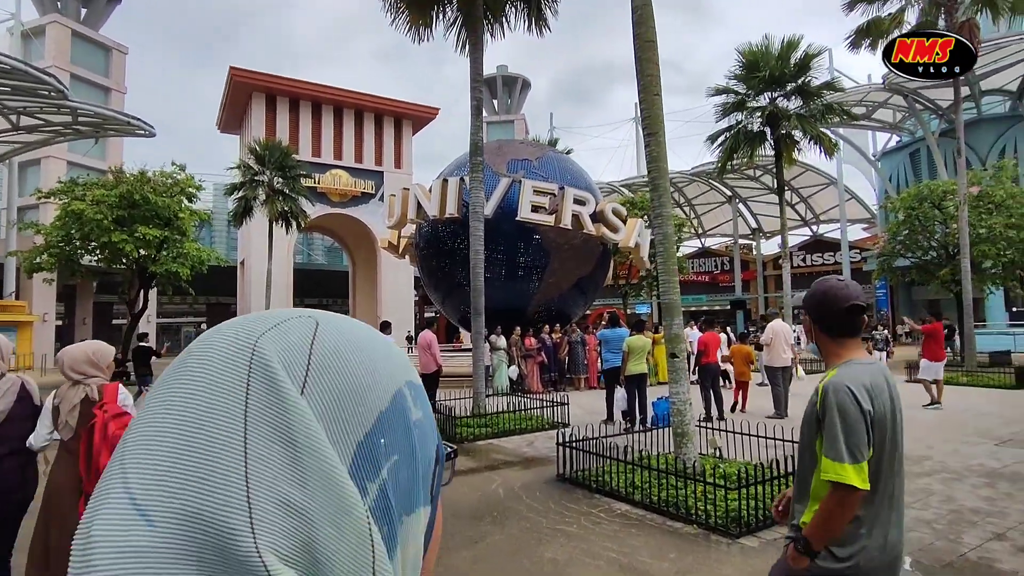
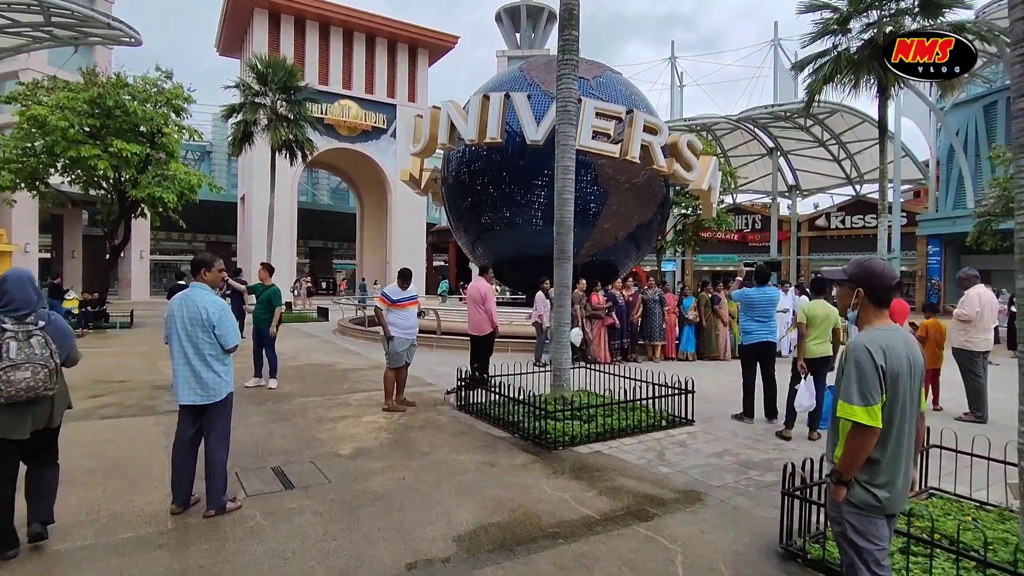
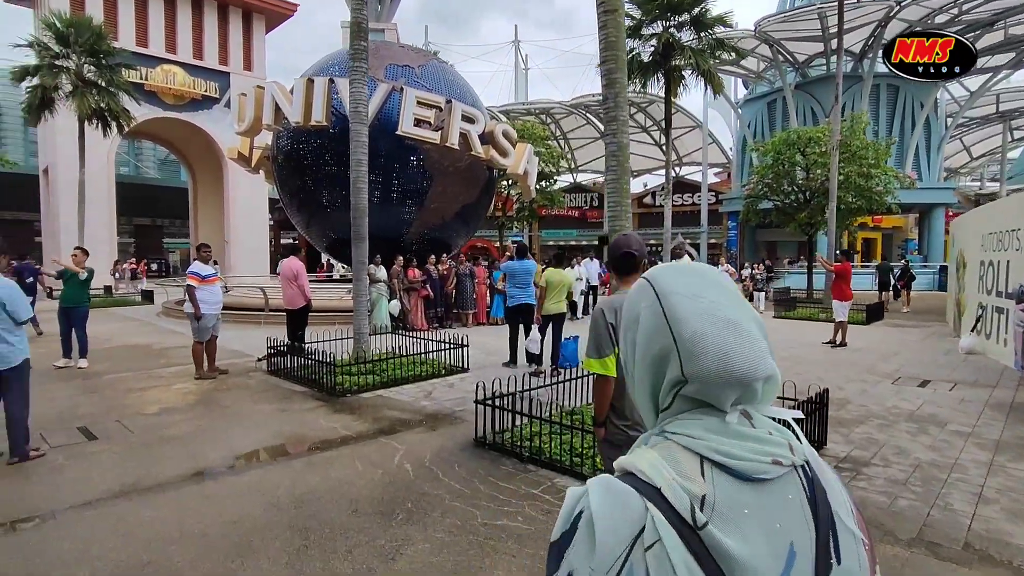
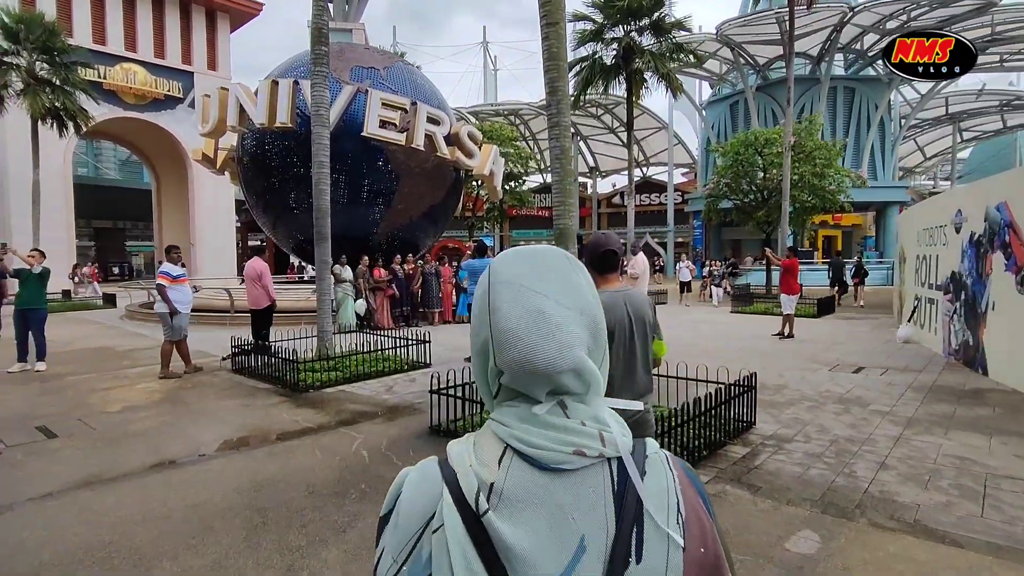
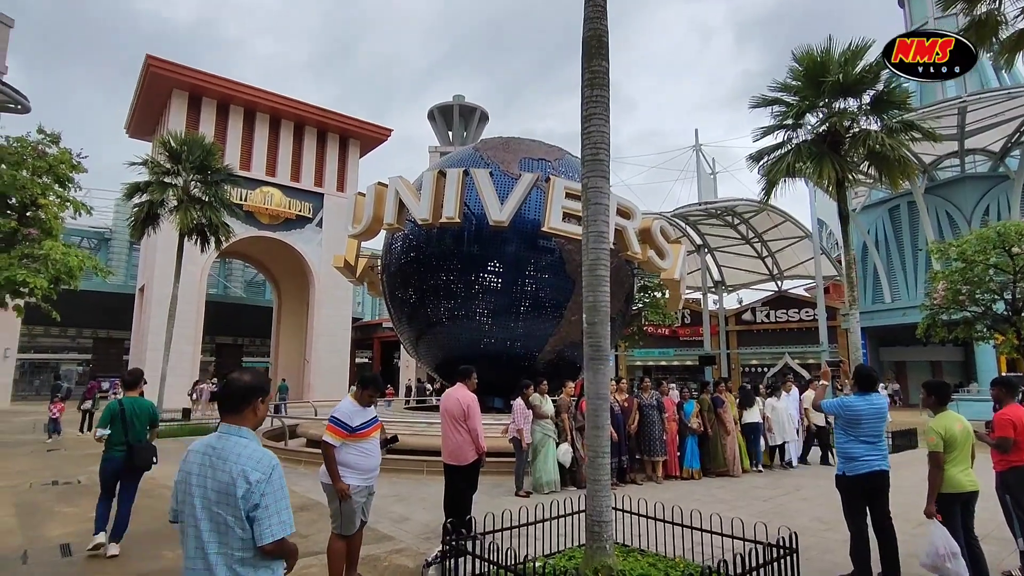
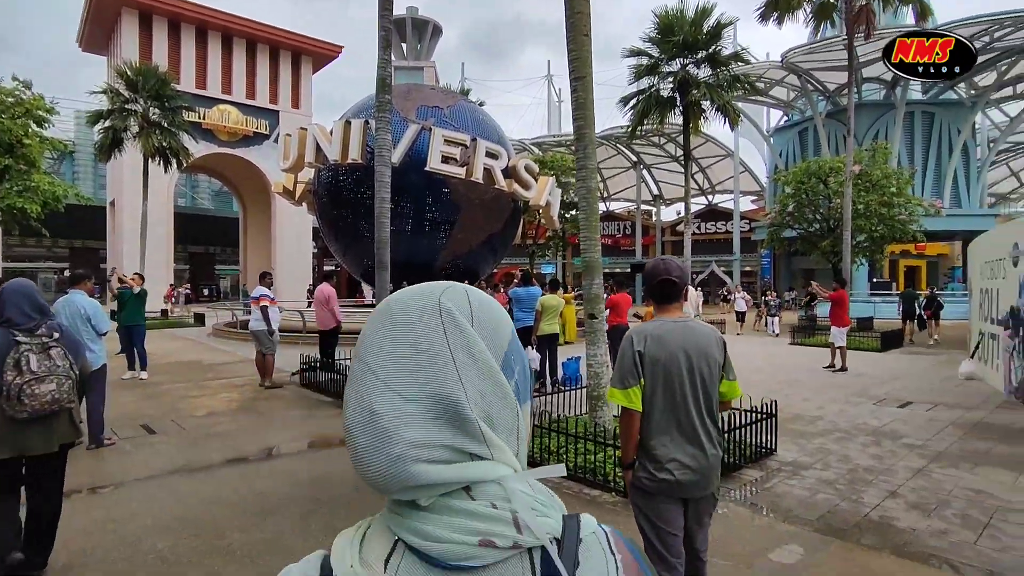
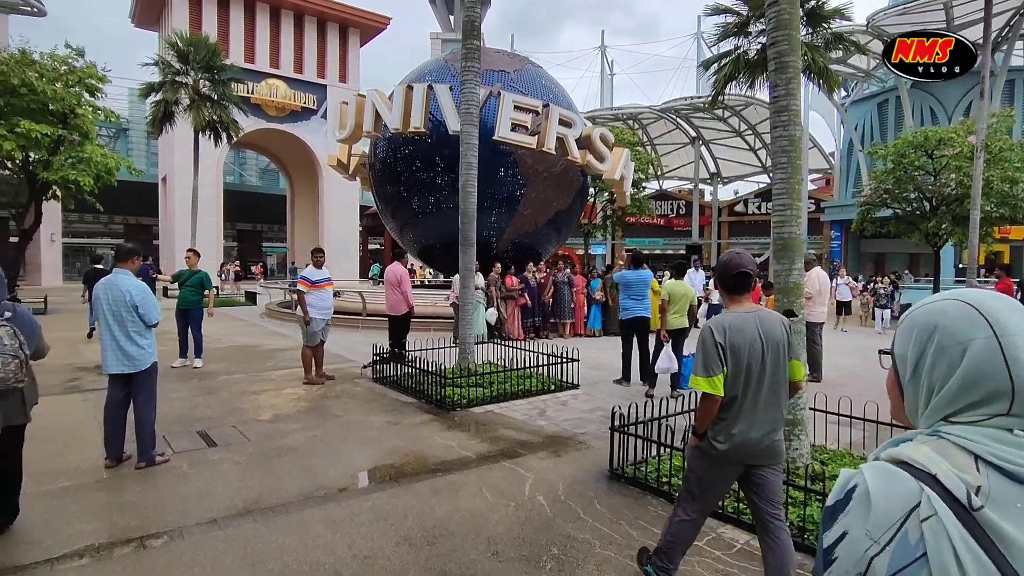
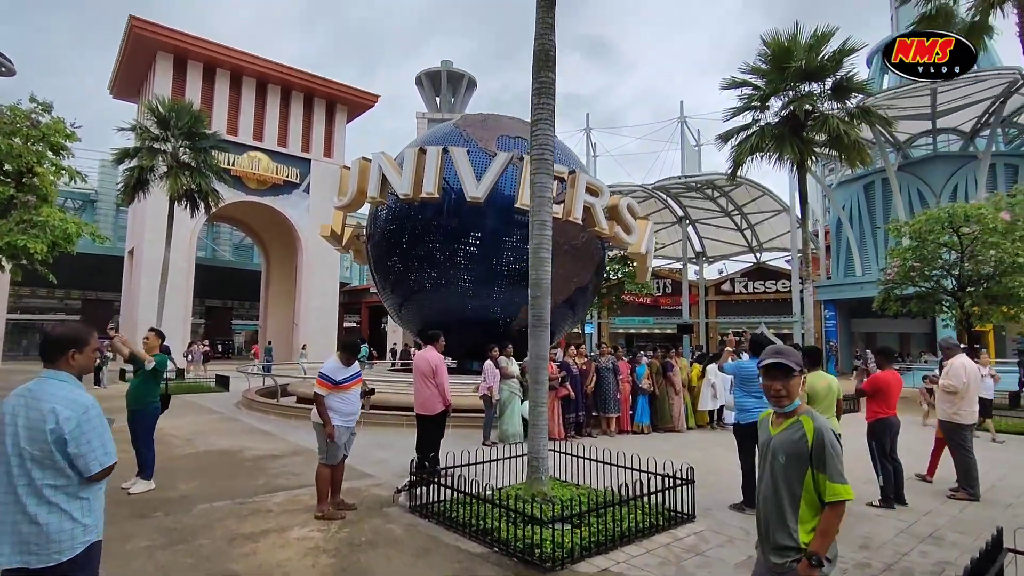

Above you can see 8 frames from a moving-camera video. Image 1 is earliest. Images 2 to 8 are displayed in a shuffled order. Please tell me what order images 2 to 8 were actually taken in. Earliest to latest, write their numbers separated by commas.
6, 4, 3, 7, 2, 8, 5
